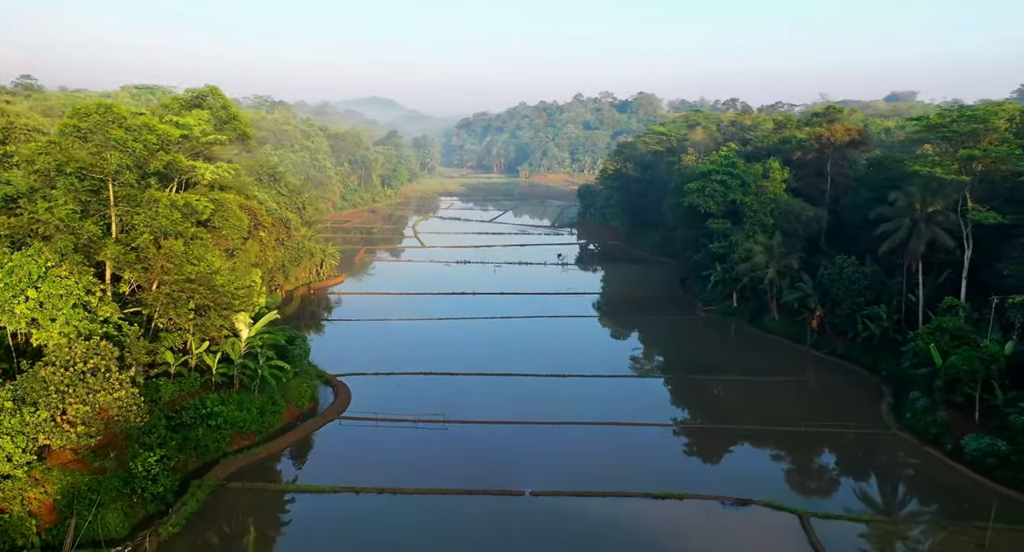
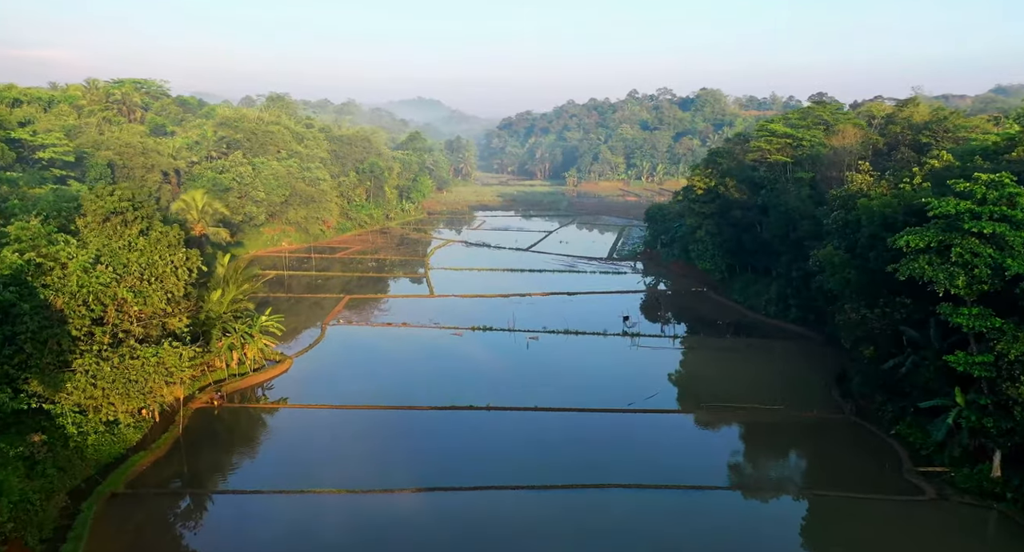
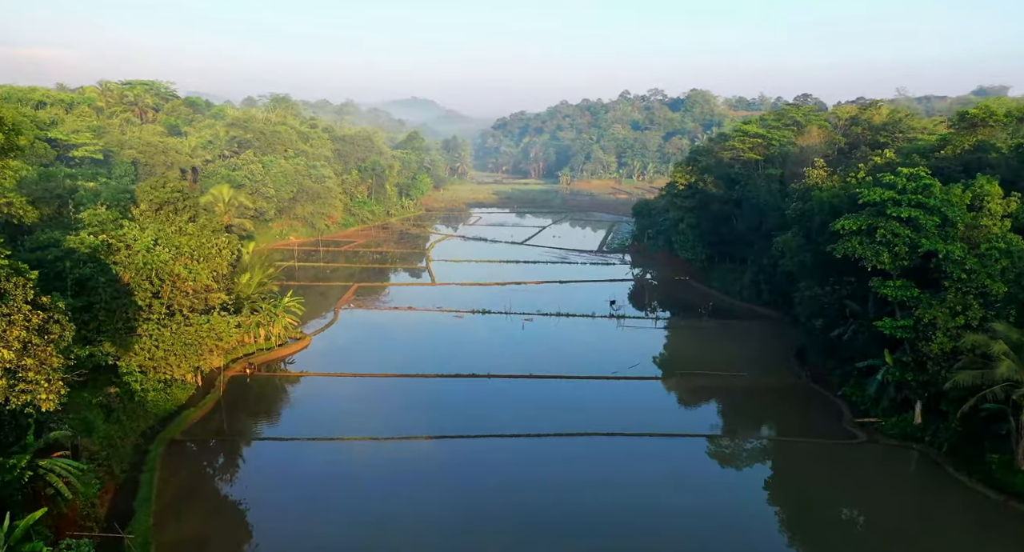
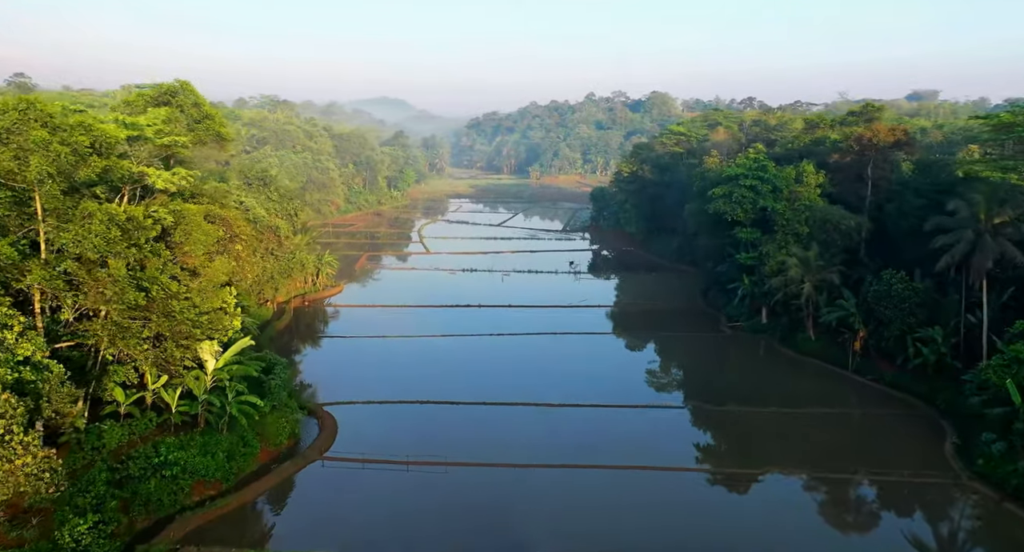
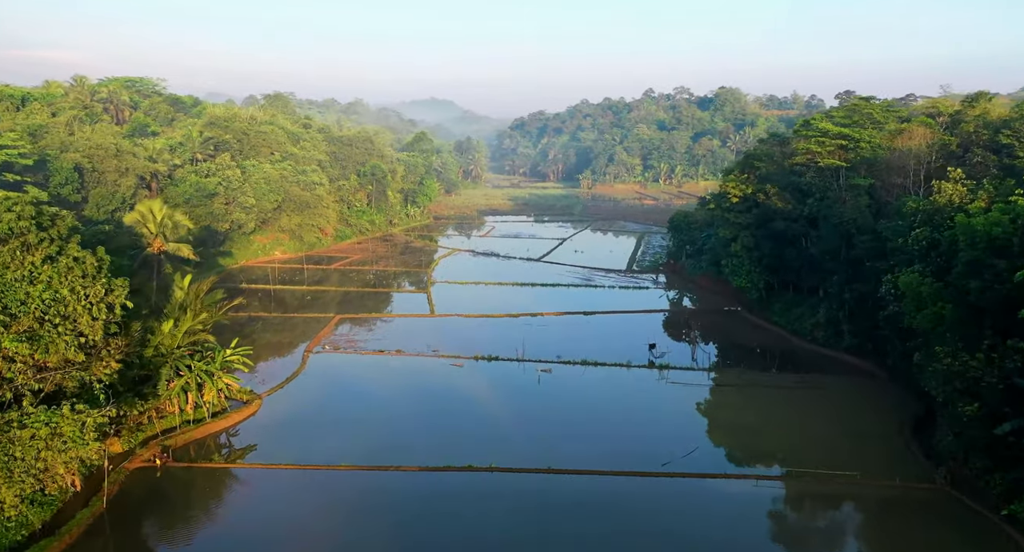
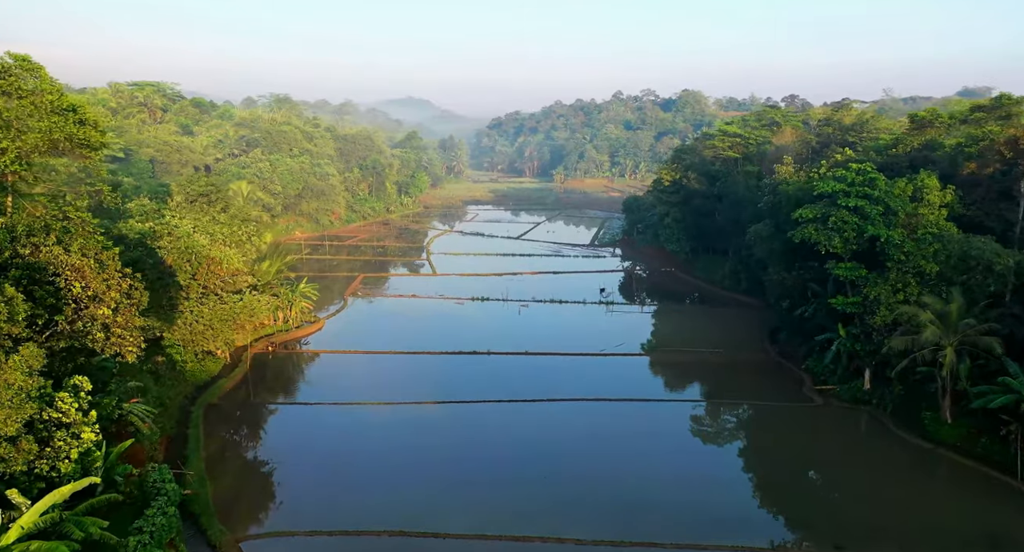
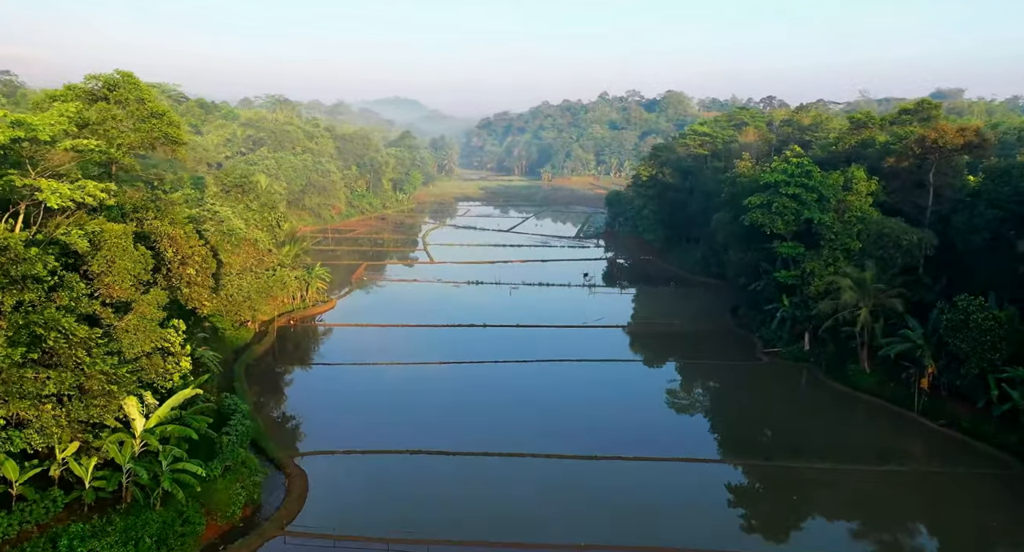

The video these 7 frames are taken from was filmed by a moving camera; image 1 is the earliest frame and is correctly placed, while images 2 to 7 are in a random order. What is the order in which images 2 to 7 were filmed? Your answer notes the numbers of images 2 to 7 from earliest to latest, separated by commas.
4, 7, 6, 3, 2, 5
